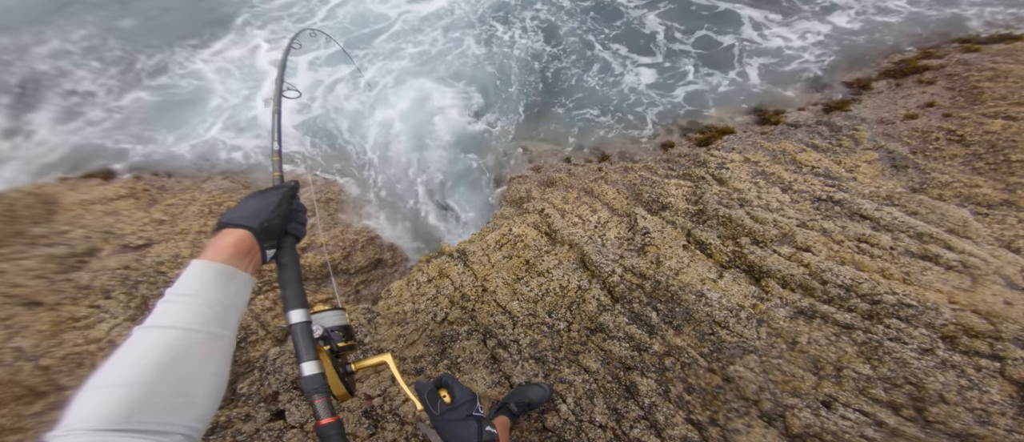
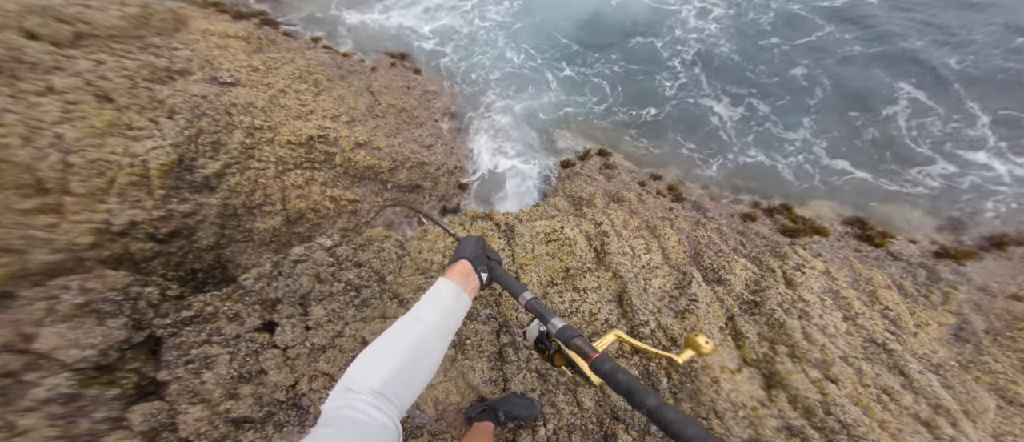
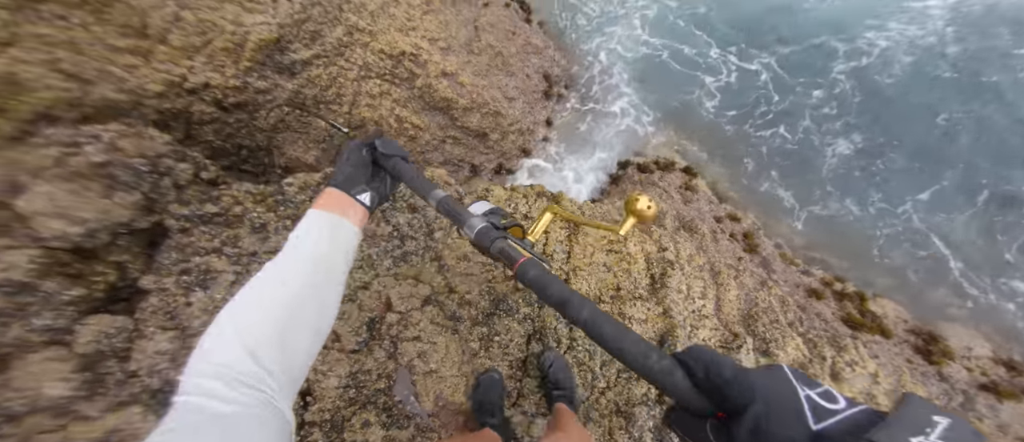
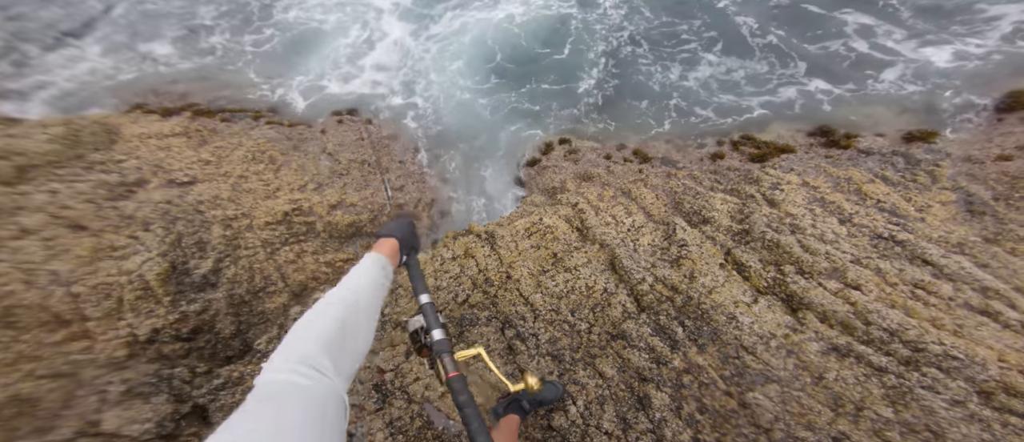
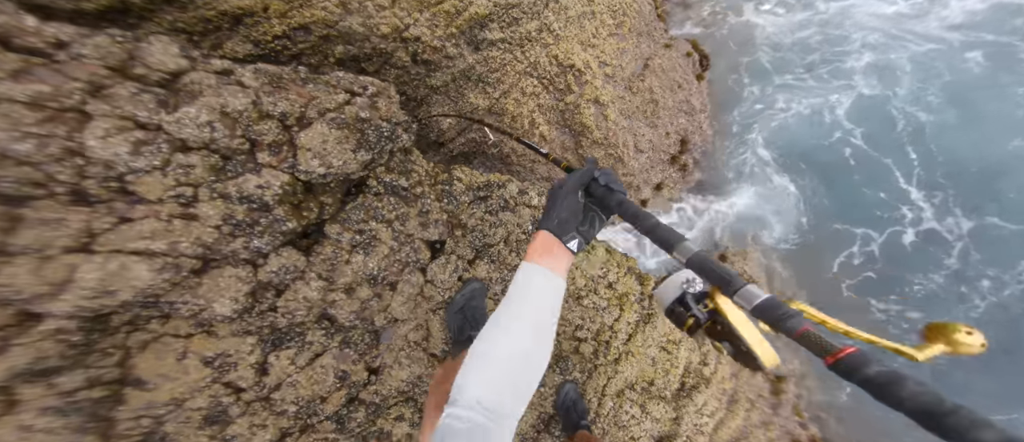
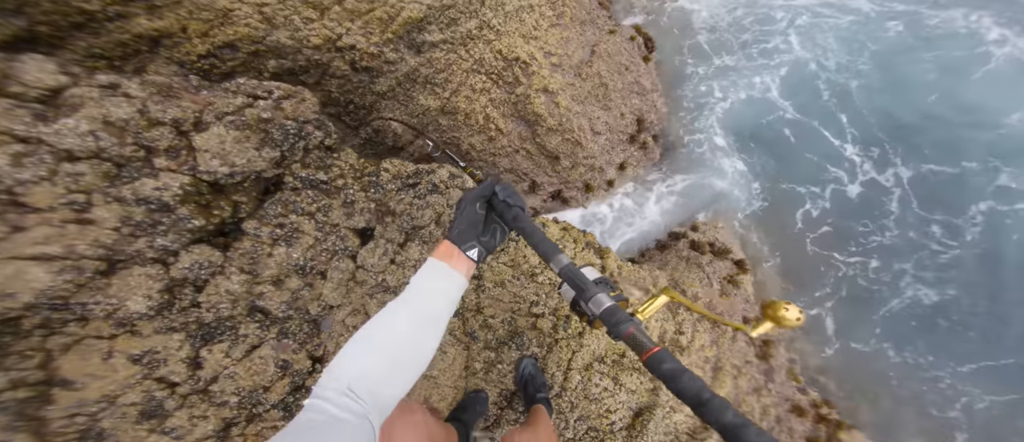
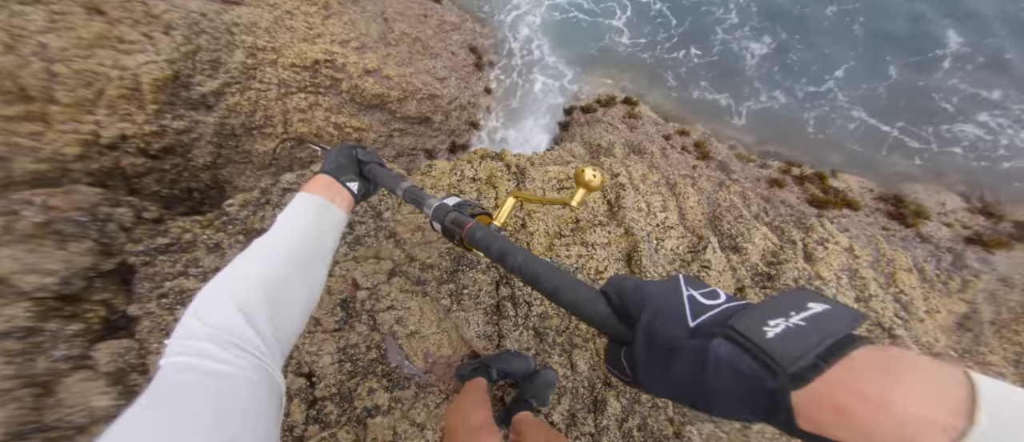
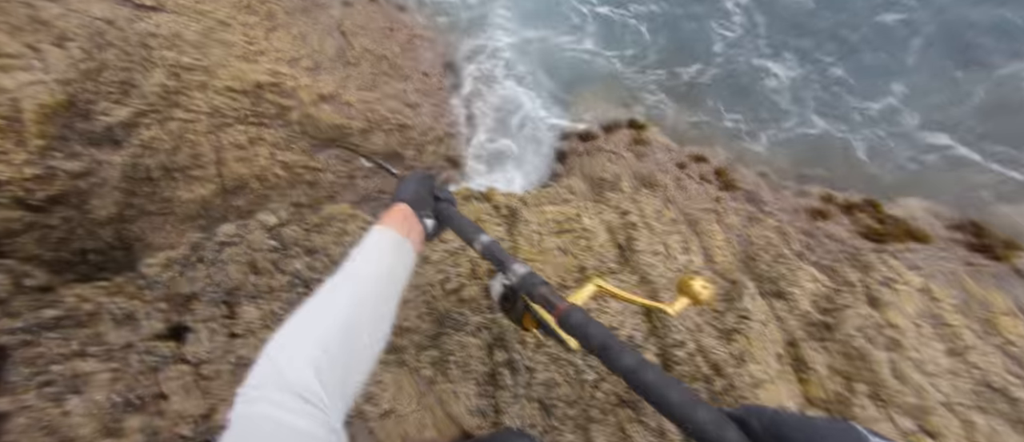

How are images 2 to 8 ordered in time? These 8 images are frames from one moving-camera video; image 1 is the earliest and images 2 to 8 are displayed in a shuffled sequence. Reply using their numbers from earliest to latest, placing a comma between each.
4, 2, 8, 7, 3, 6, 5
